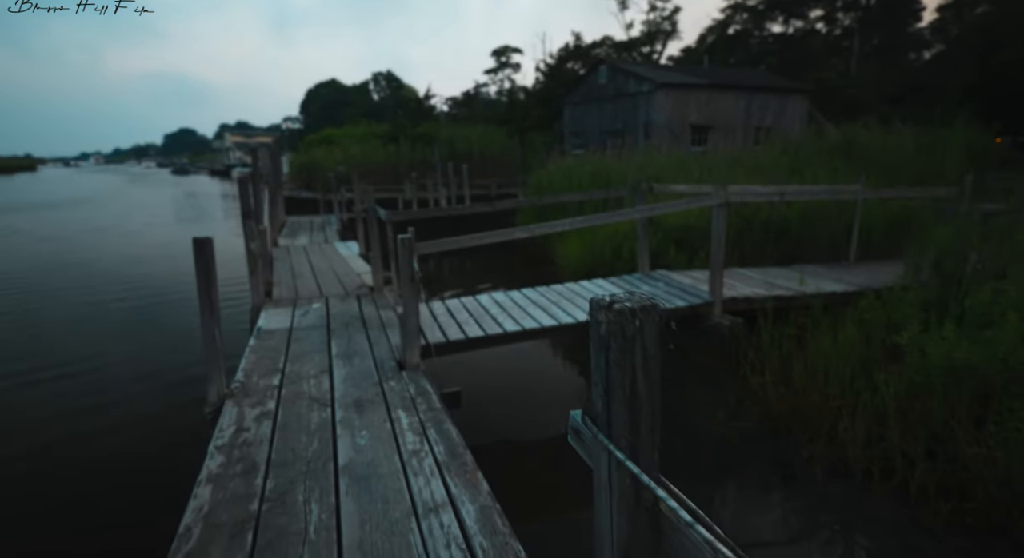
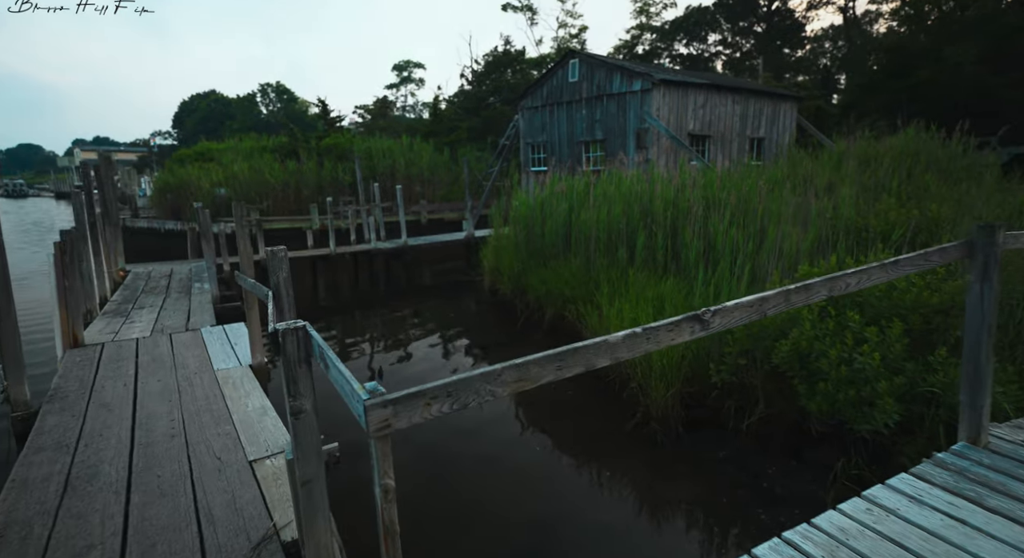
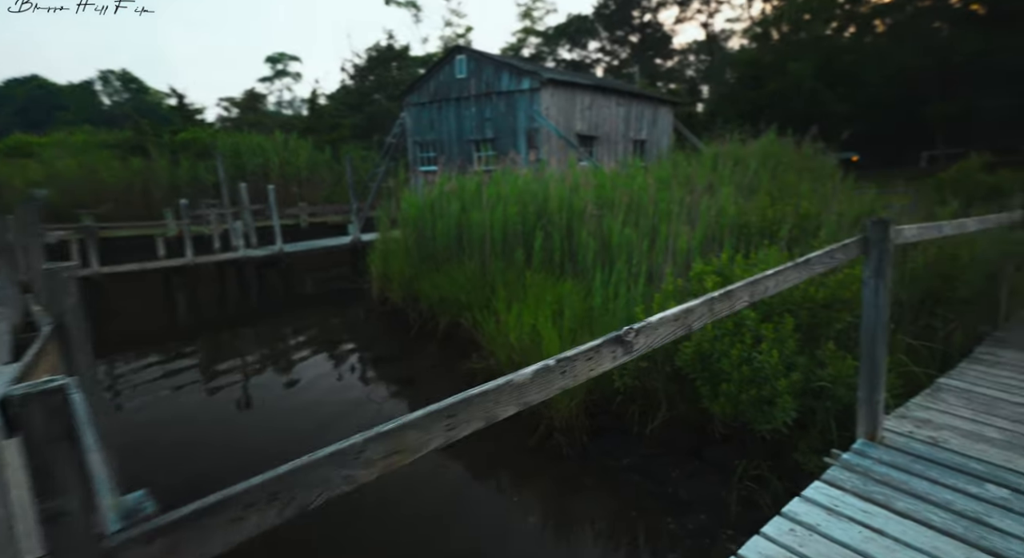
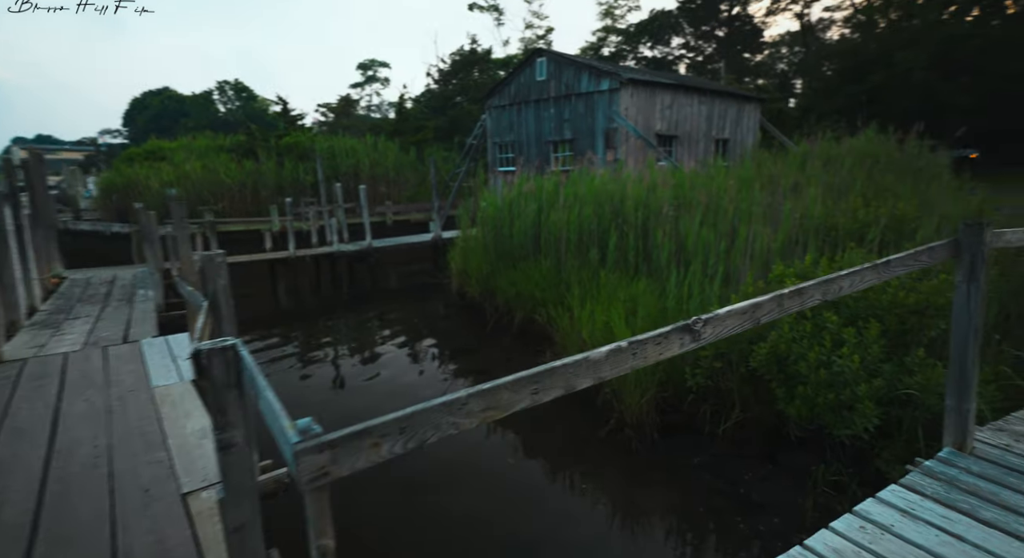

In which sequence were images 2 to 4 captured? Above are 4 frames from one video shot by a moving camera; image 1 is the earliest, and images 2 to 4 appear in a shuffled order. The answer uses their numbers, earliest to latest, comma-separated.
2, 4, 3
